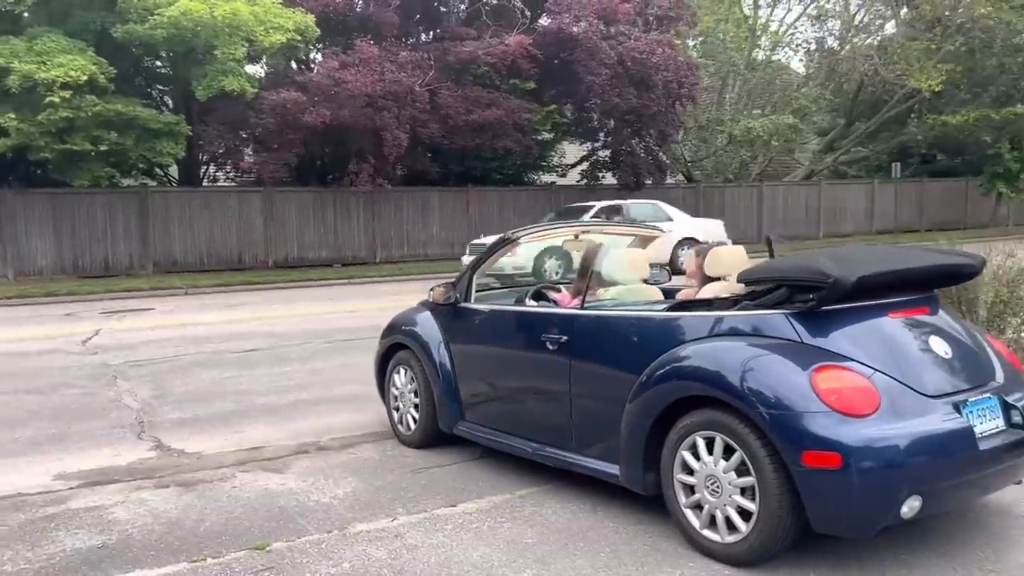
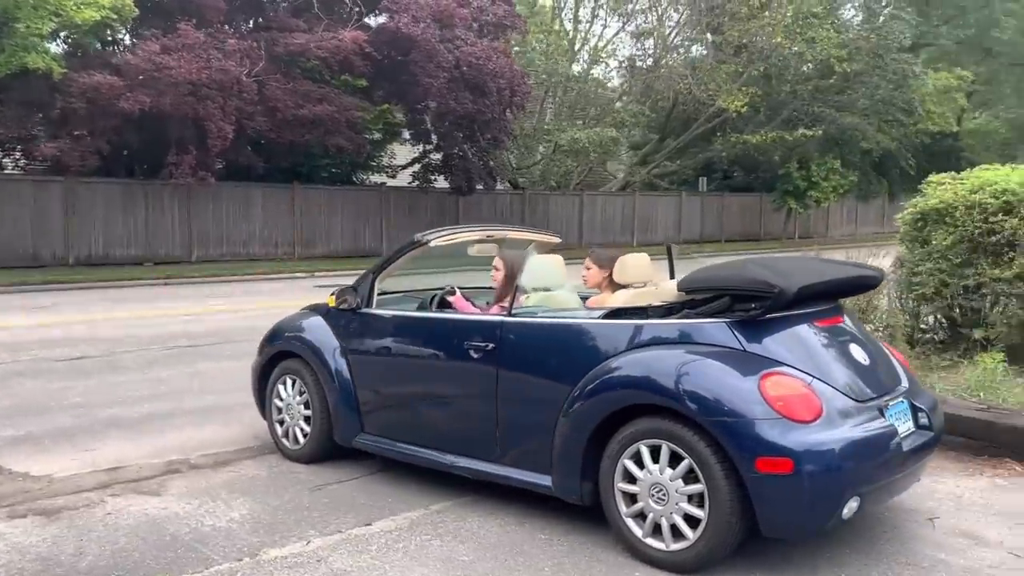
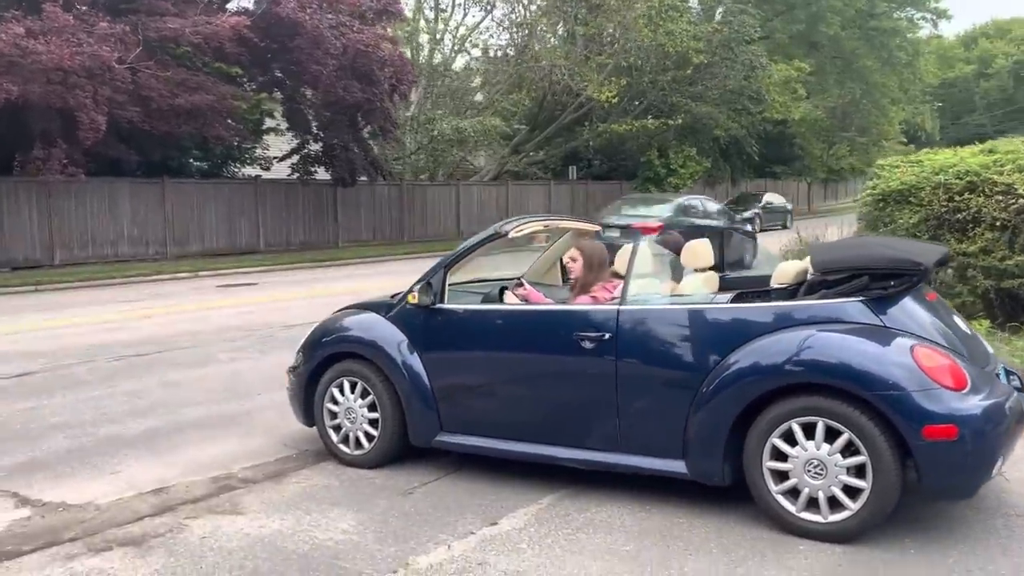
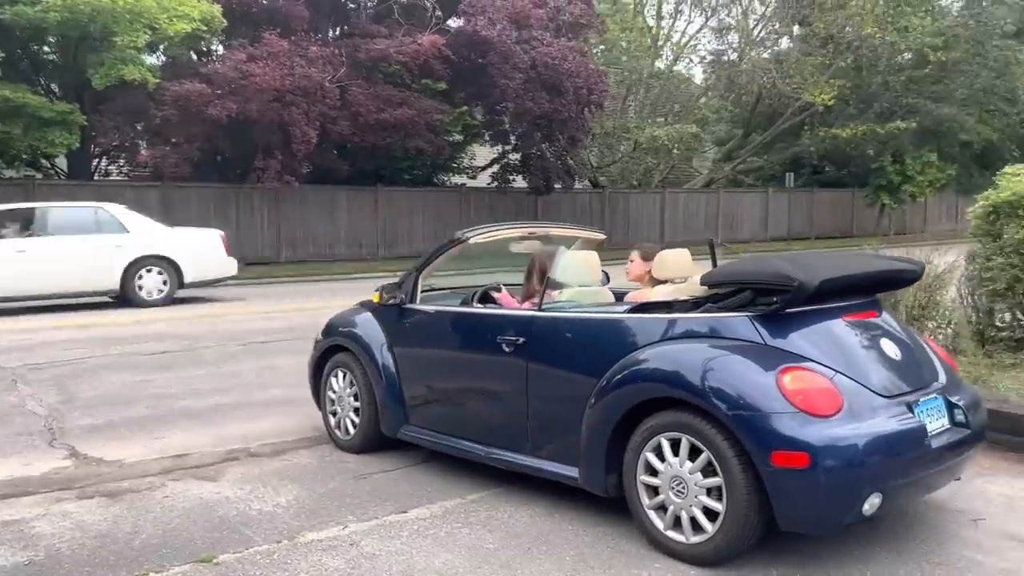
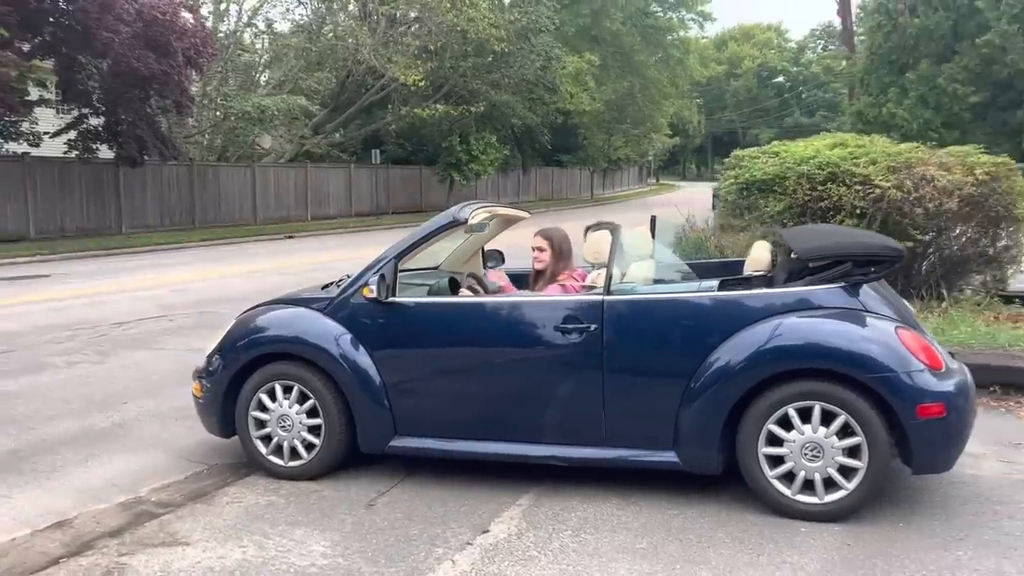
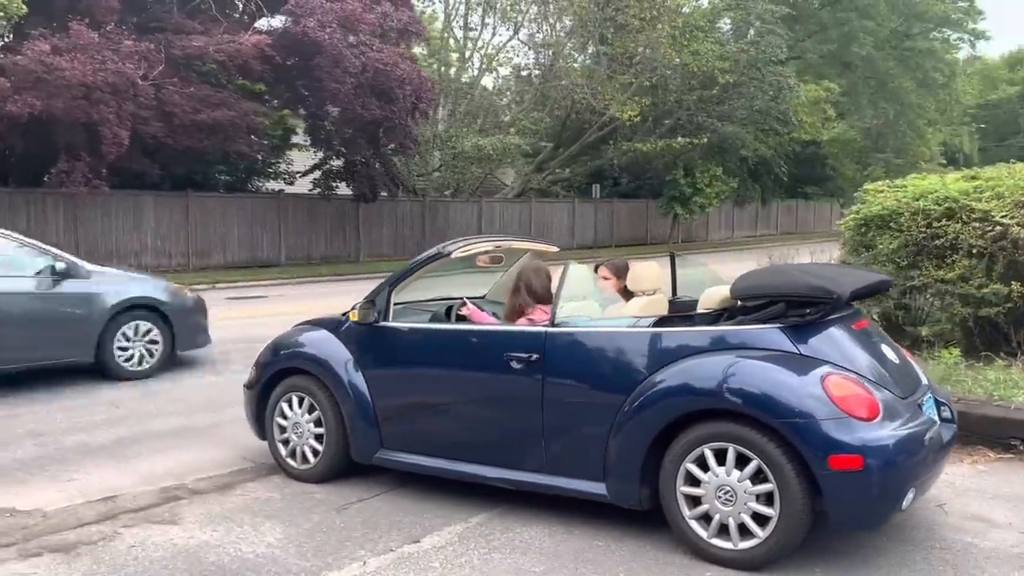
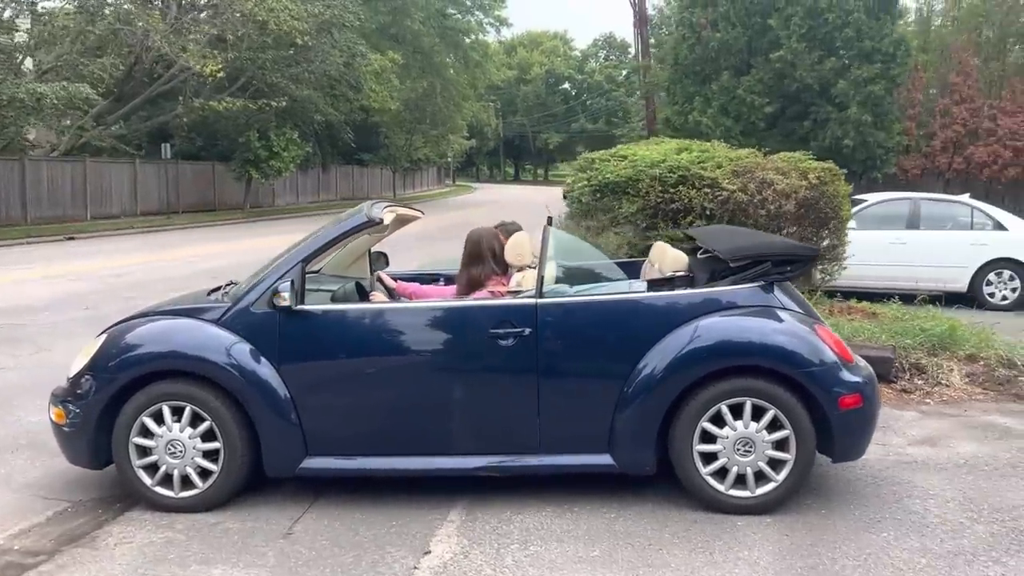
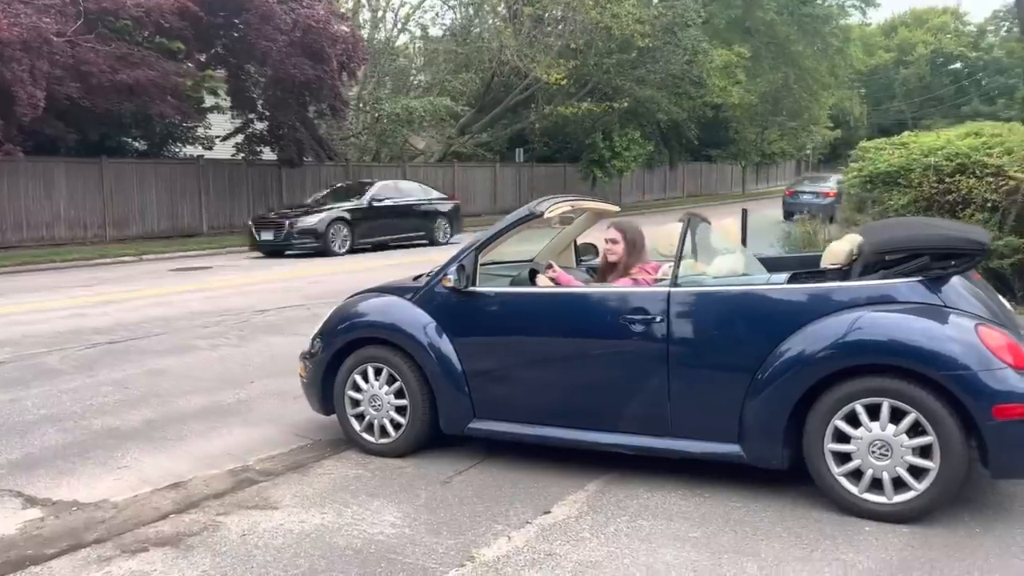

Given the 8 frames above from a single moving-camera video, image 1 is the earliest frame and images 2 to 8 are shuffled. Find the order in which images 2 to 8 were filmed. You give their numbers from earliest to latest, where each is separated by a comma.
4, 2, 6, 3, 8, 5, 7
